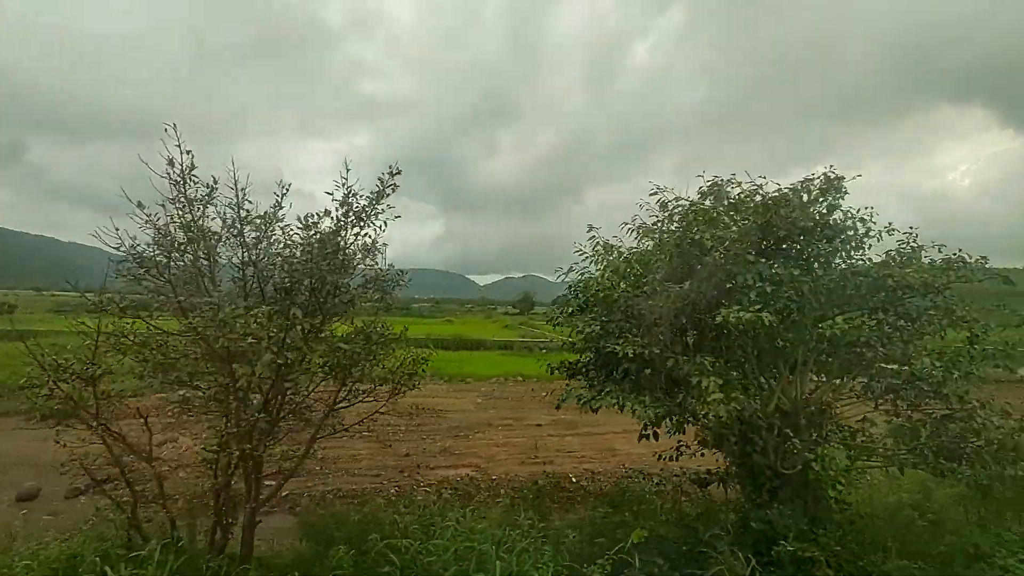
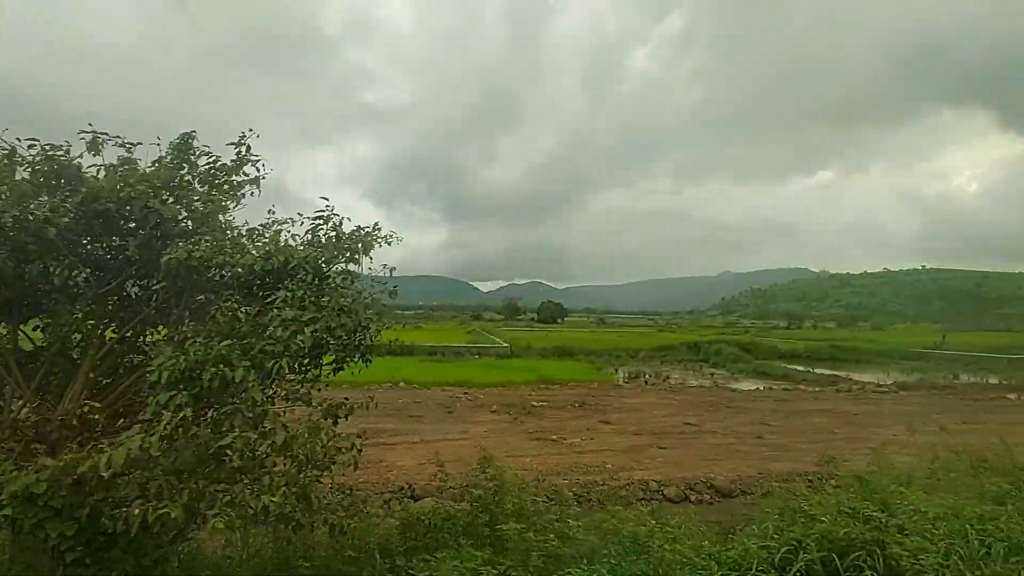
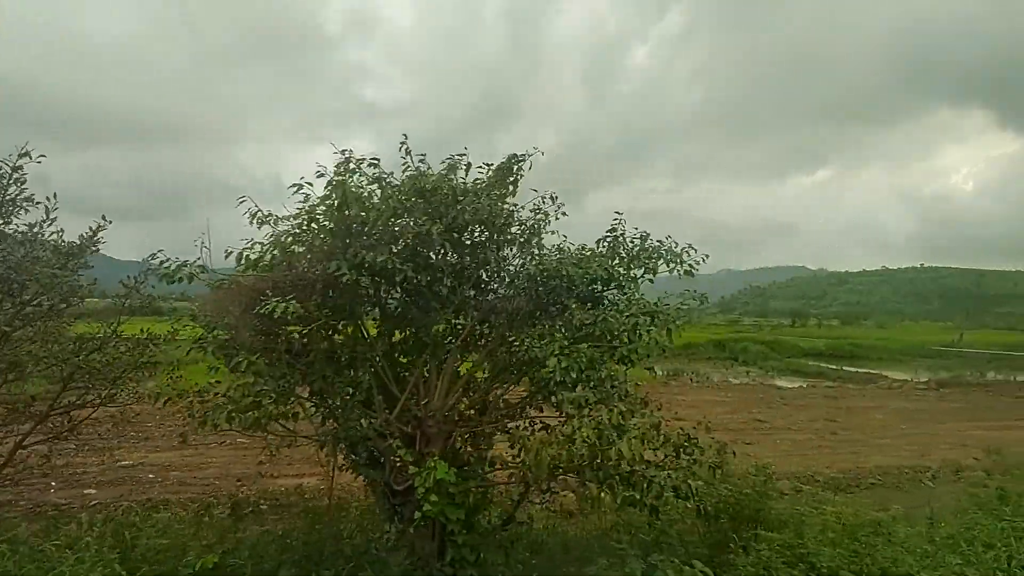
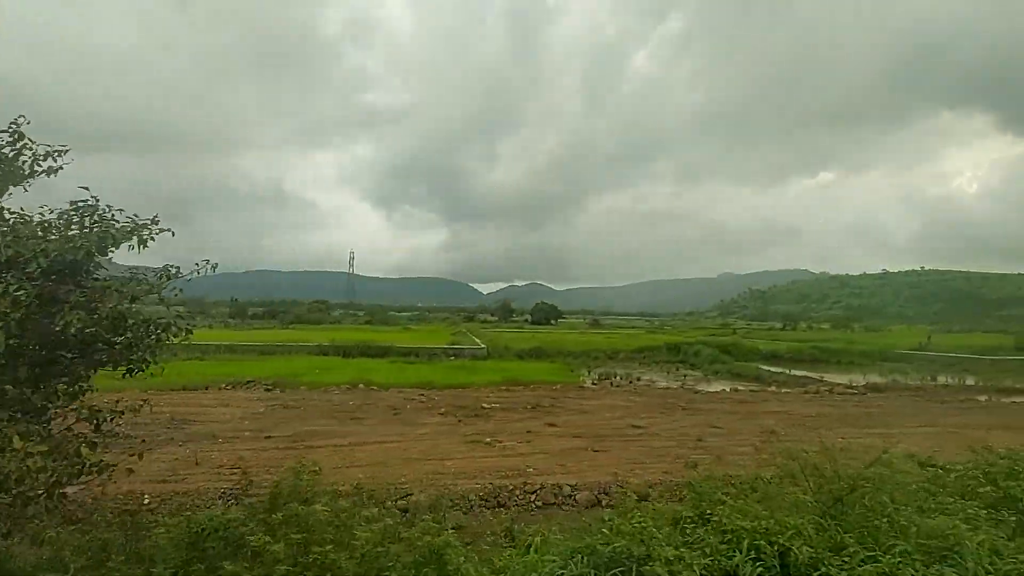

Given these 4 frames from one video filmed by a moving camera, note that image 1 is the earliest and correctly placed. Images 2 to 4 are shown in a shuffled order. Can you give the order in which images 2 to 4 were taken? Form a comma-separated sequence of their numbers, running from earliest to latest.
3, 2, 4
